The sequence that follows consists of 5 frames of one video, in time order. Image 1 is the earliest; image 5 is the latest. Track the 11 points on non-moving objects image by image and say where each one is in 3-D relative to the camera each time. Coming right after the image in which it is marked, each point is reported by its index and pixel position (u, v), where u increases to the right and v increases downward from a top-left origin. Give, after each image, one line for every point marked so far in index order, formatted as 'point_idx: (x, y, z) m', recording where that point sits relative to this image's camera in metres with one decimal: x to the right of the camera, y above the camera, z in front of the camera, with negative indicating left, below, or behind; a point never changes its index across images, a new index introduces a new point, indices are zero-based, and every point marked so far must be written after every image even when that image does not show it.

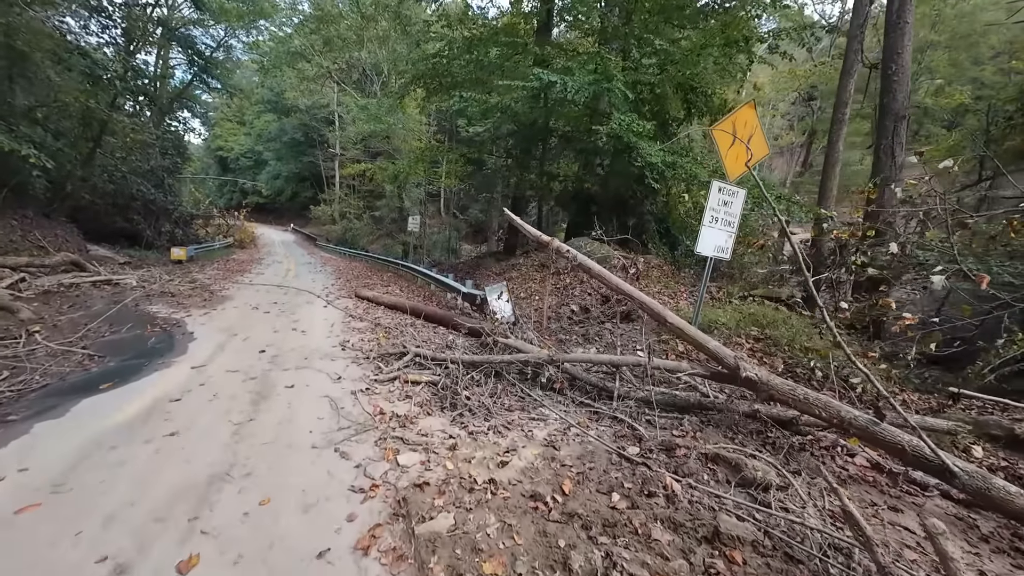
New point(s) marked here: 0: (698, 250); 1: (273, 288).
0: (+2.3, +0.5, +5.3) m
1: (-6.7, 0.0, +11.8) m
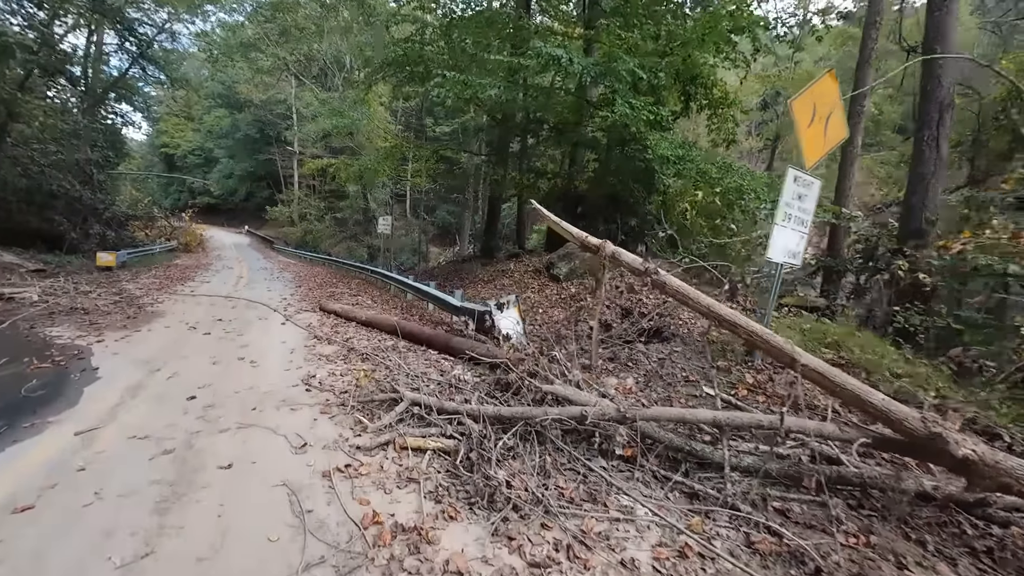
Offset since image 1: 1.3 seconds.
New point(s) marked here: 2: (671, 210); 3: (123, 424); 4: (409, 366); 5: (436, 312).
0: (+2.5, +0.3, +4.2) m
1: (-7.0, -0.3, +10.0) m
2: (+4.4, +2.2, +11.9) m
3: (-3.2, -1.1, +3.4) m
4: (-1.1, -0.9, +4.9) m
5: (-1.5, -0.5, +8.5) m
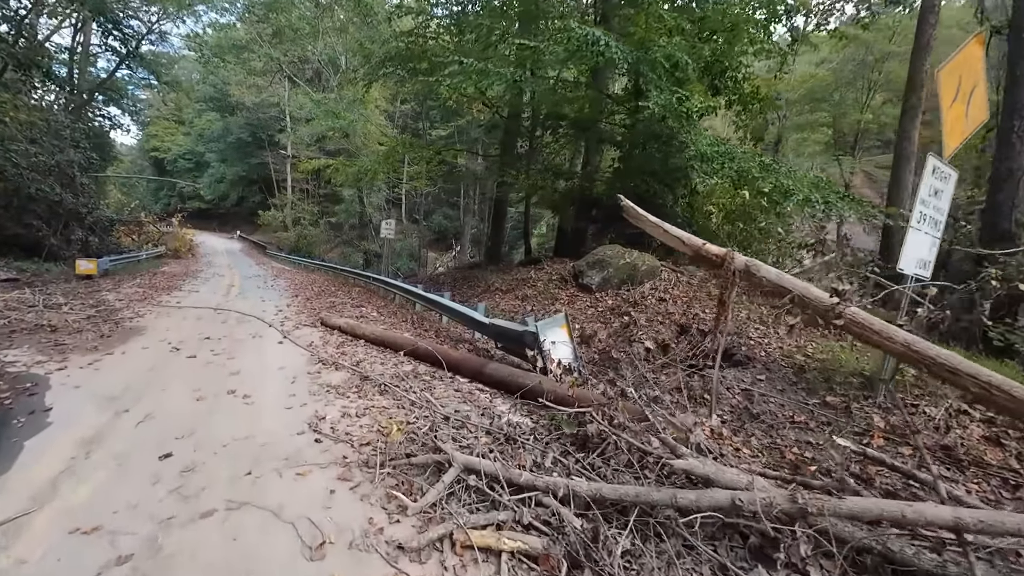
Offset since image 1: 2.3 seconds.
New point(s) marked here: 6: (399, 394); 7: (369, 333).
0: (+3.1, +0.2, +3.3) m
1: (-6.5, -0.6, +9.0) m
2: (+4.8, +2.0, +11.0) m
3: (-2.6, -1.3, +2.5) m
4: (-0.6, -1.1, +4.0) m
5: (-1.0, -0.7, +7.6) m
6: (-1.1, -1.1, +4.3) m
7: (-2.2, -0.7, +6.5) m
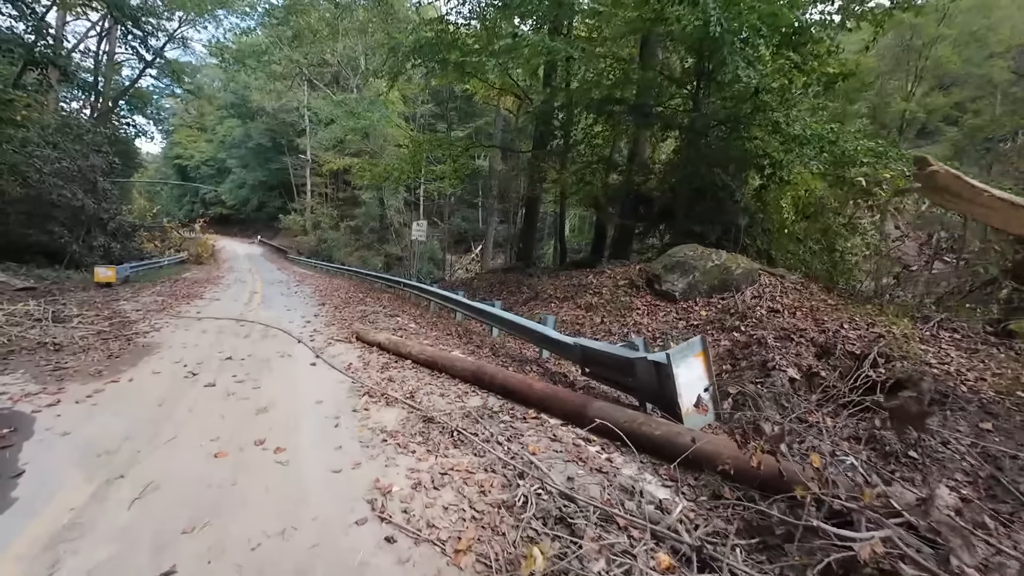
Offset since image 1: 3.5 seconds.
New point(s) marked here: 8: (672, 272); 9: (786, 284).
0: (+3.9, +0.1, +2.1) m
1: (-5.4, -0.7, +8.1) m
2: (+6.0, +1.9, +9.7) m
3: (-1.8, -1.4, +1.4) m
4: (+0.3, -1.2, +2.9) m
5: (0.0, -0.9, +6.5) m
6: (-0.2, -1.2, +3.2) m
7: (-1.2, -0.8, +5.5) m
8: (+2.5, +0.2, +6.6) m
9: (+4.0, +0.1, +6.2) m
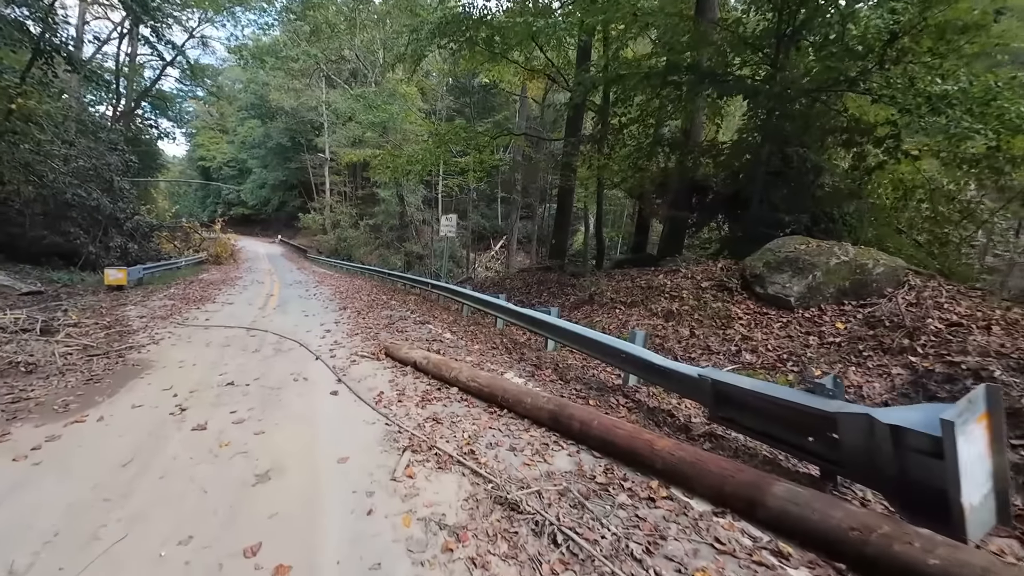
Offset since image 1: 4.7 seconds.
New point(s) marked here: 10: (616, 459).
0: (+4.5, 0.0, +0.6) m
1: (-4.6, -0.8, +7.0) m
2: (+6.9, +1.9, +8.2) m
3: (-1.2, -1.5, +0.2) m
4: (+0.9, -1.3, +1.6) m
5: (+0.8, -0.9, +5.2) m
6: (+0.4, -1.3, +1.9) m
7: (-0.4, -0.9, +4.2) m
8: (+3.3, +0.2, +5.2) m
9: (+4.8, 0.0, +4.7) m
10: (+0.7, -1.1, +2.8) m
